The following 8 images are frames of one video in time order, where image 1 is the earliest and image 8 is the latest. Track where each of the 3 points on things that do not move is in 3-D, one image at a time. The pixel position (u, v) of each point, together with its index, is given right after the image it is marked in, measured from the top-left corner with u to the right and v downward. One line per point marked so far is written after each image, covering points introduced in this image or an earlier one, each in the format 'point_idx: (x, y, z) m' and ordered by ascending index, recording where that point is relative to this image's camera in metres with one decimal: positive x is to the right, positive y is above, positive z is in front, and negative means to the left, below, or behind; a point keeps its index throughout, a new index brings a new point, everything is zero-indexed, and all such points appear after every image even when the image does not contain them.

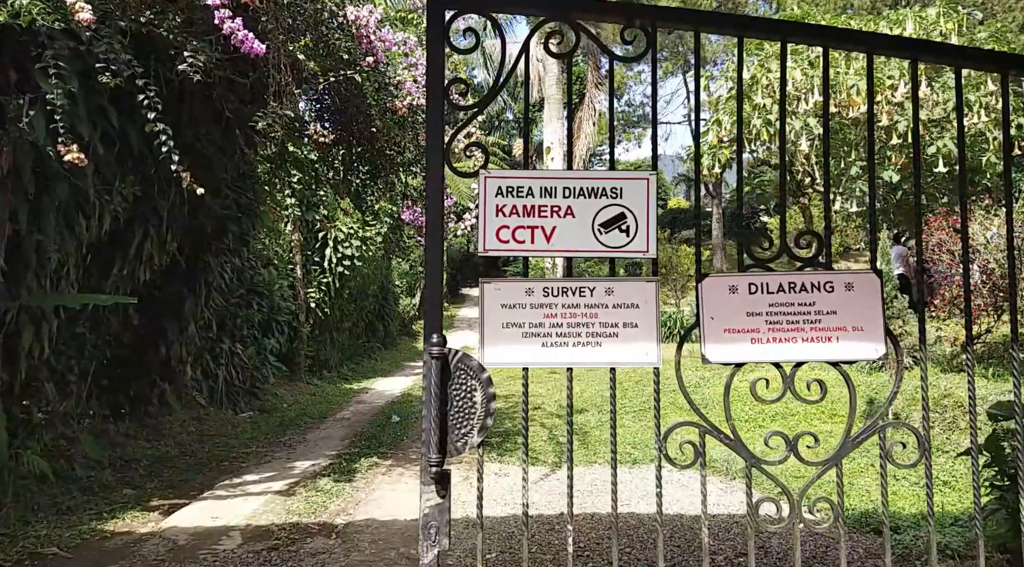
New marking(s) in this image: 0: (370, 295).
0: (-2.3, -0.2, +13.0) m
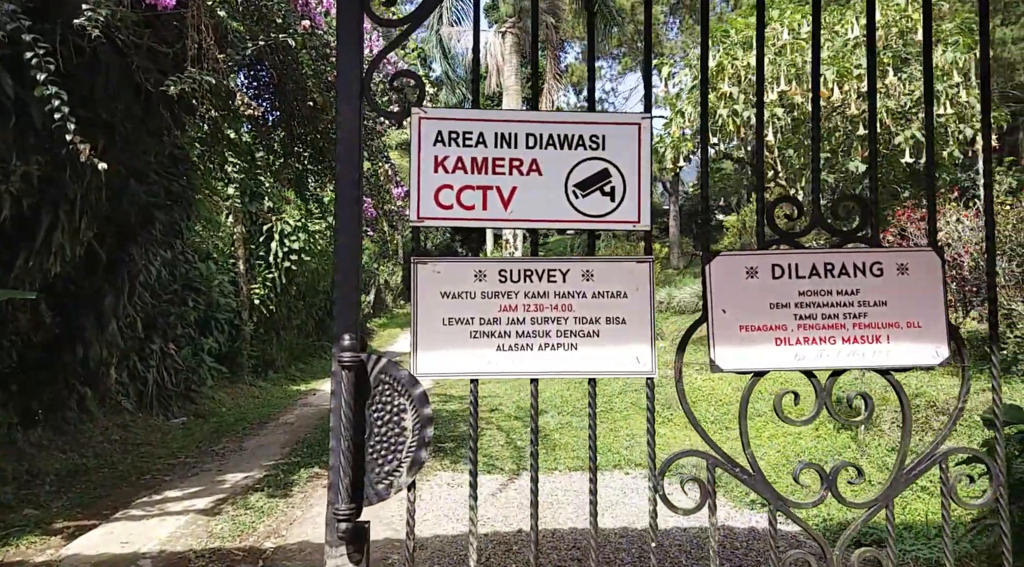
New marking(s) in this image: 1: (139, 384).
0: (-2.9, -0.1, +12.5) m
1: (-3.3, -0.9, +7.3) m
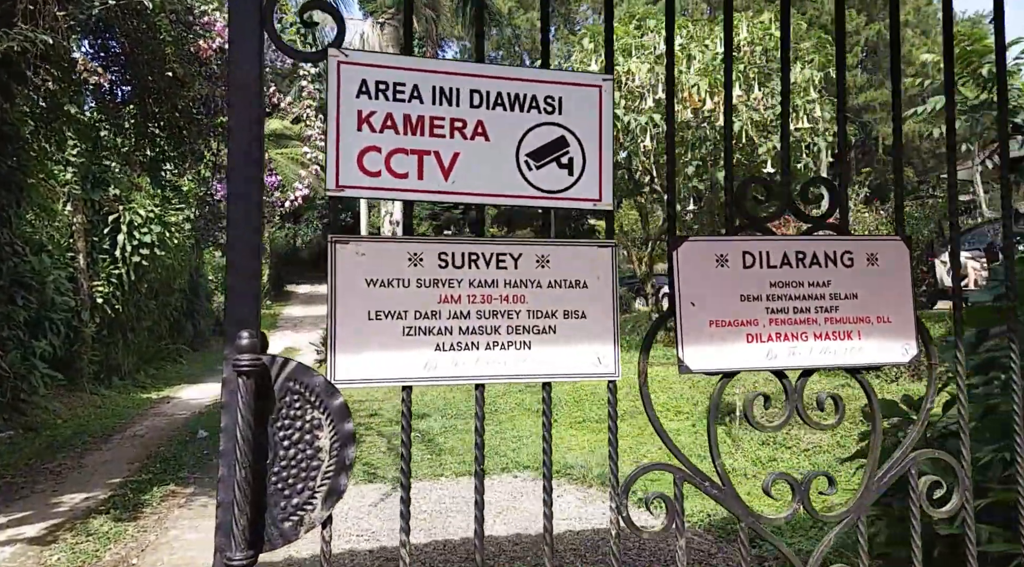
0: (-4.8, -0.1, +11.6) m
1: (-4.3, -0.9, +6.4) m
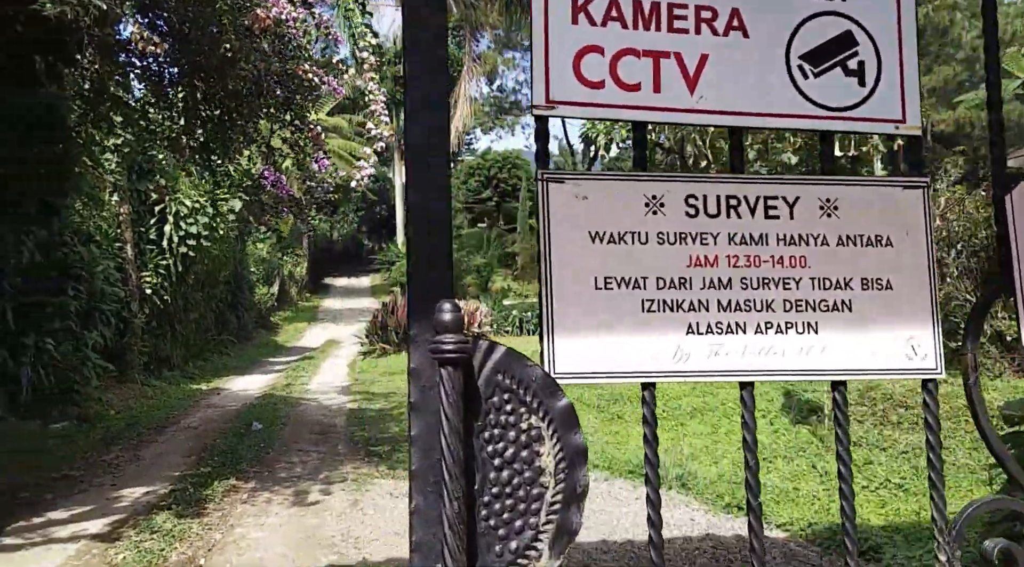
0: (-4.2, 0.0, +11.5) m
1: (-3.8, -0.8, +6.3) m
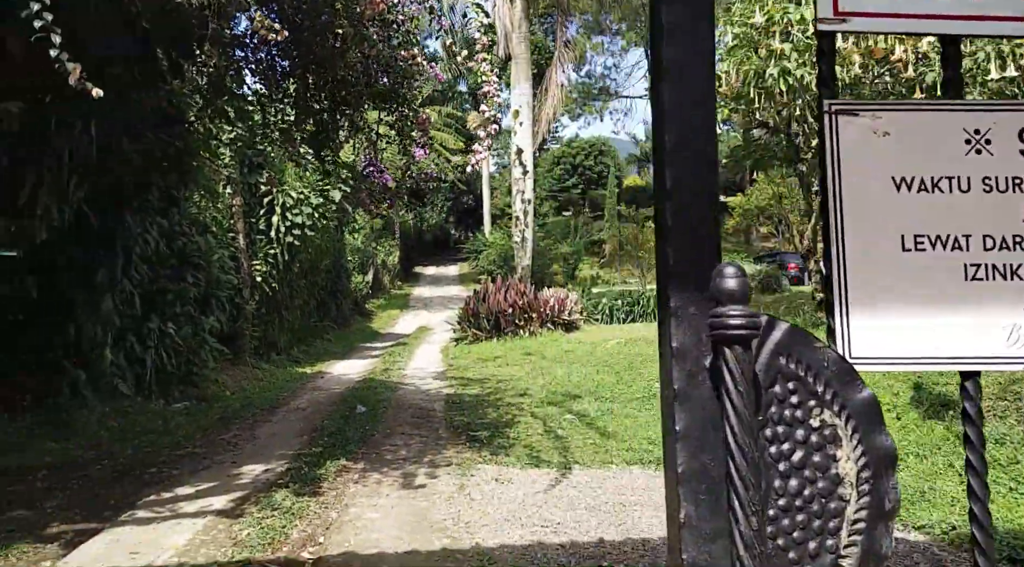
0: (-2.8, +0.2, +11.9) m
1: (-3.1, -0.7, +6.7) m
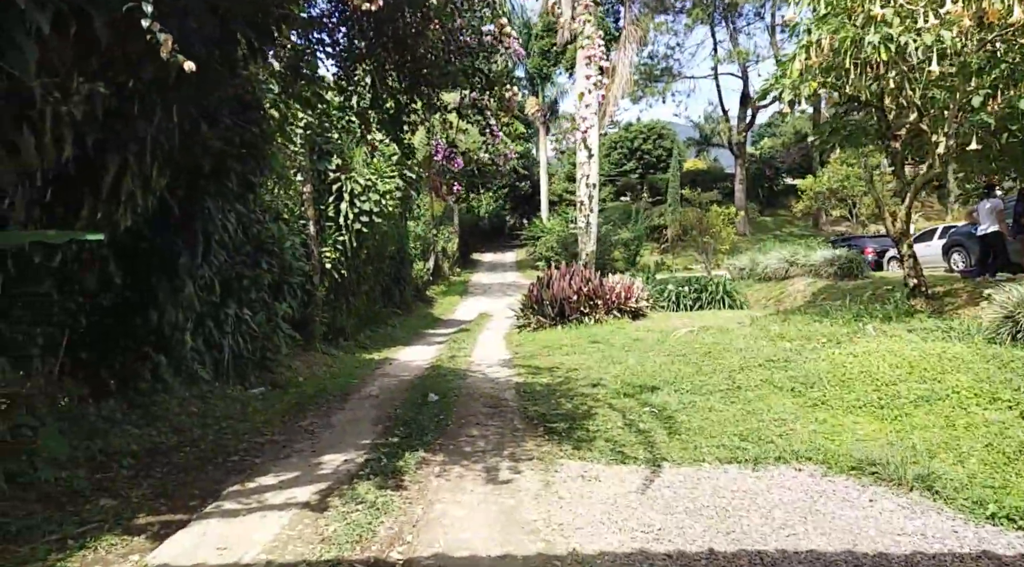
0: (-1.9, +0.4, +11.8) m
1: (-2.5, -0.6, +6.7) m
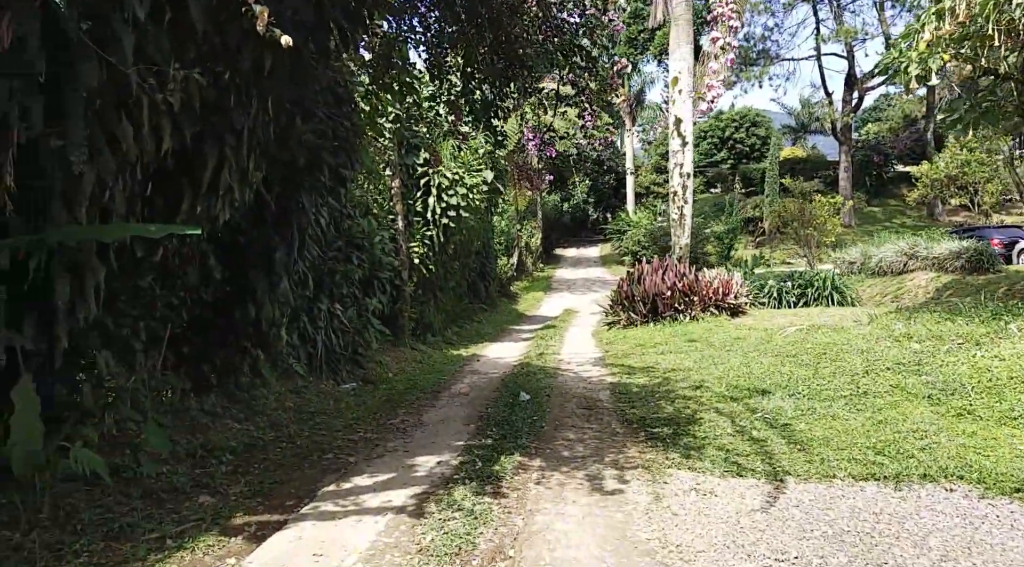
0: (-0.6, +0.4, +11.6) m
1: (-1.7, -0.5, +6.6) m
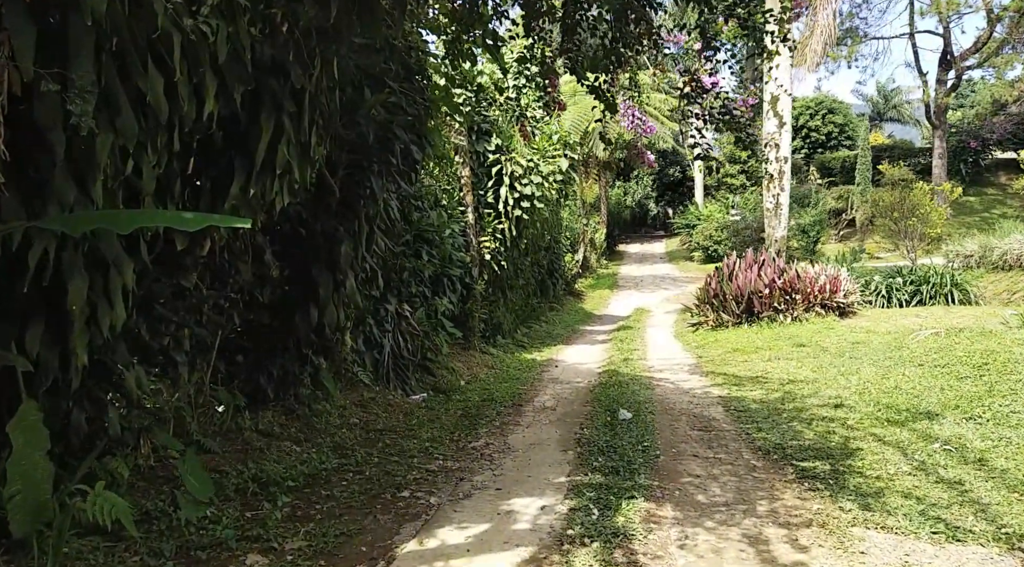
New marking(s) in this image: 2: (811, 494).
0: (+0.4, +0.5, +10.7) m
1: (-1.0, -0.5, +5.7) m
2: (+1.4, -1.0, +3.7) m
